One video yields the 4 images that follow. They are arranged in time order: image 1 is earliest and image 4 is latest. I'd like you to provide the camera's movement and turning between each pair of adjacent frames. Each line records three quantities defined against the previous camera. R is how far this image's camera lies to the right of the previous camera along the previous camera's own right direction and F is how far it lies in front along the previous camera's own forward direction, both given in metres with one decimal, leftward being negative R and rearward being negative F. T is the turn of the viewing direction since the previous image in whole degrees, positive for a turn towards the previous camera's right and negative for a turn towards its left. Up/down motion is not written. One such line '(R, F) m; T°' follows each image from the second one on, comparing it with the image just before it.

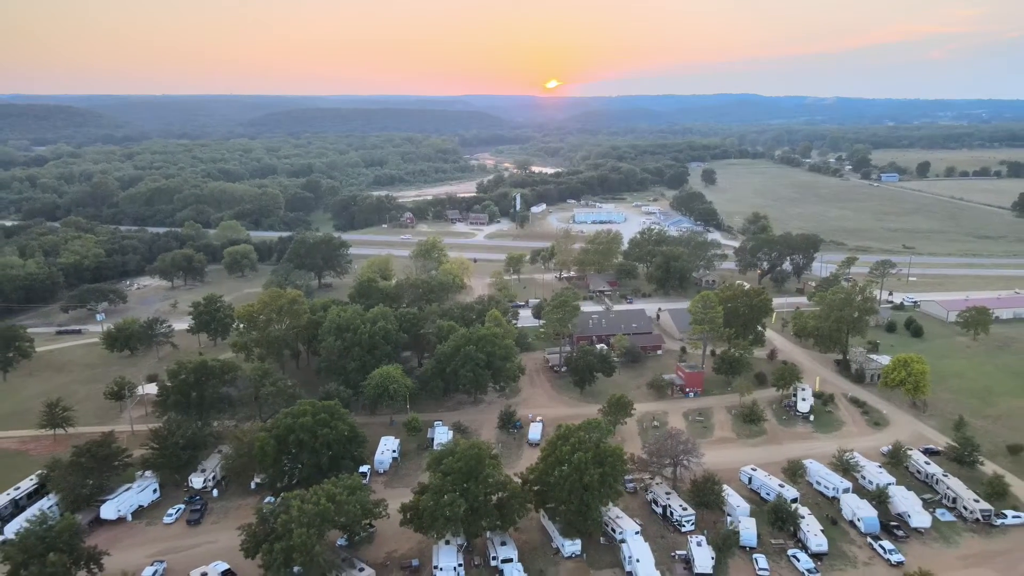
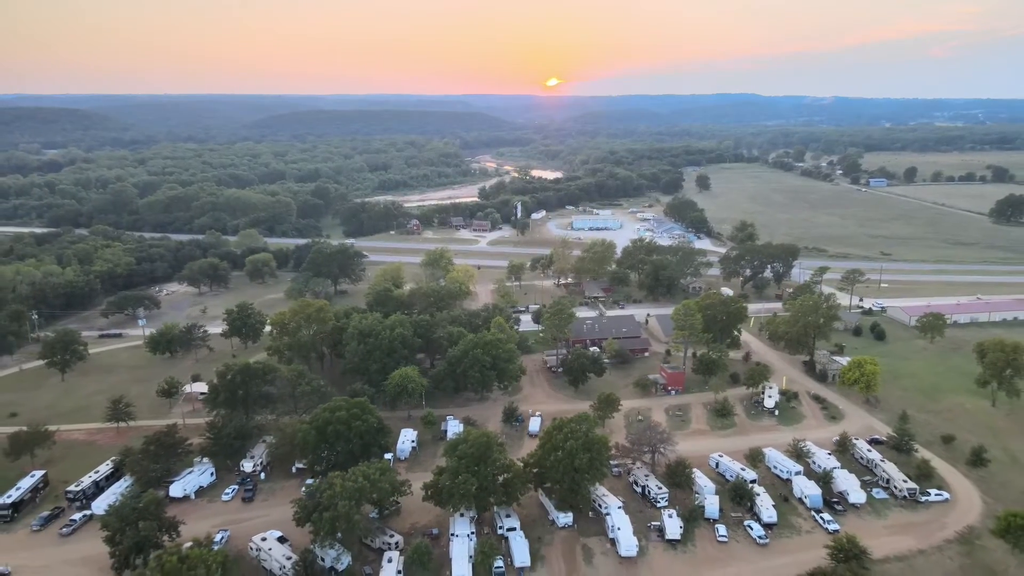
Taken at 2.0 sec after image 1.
(-0.1, -3.0) m; 0°
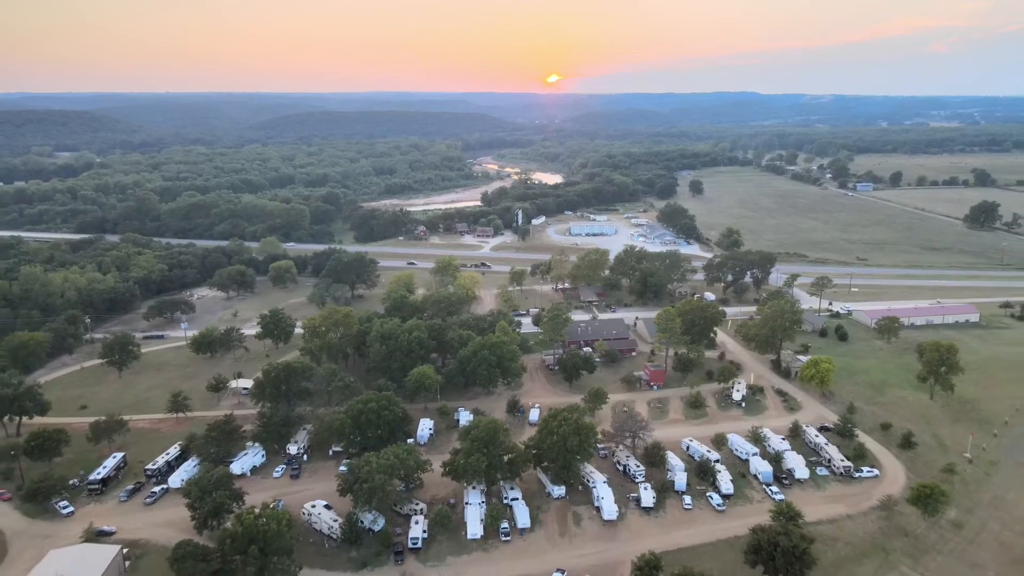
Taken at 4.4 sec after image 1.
(-0.1, -3.8) m; 0°
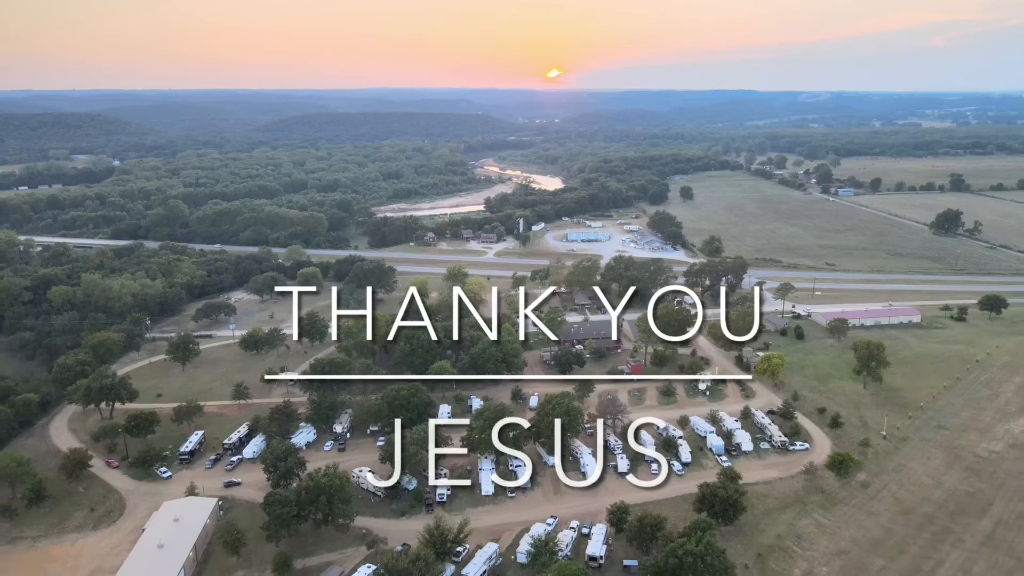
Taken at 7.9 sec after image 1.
(-0.2, -5.6) m; 0°
